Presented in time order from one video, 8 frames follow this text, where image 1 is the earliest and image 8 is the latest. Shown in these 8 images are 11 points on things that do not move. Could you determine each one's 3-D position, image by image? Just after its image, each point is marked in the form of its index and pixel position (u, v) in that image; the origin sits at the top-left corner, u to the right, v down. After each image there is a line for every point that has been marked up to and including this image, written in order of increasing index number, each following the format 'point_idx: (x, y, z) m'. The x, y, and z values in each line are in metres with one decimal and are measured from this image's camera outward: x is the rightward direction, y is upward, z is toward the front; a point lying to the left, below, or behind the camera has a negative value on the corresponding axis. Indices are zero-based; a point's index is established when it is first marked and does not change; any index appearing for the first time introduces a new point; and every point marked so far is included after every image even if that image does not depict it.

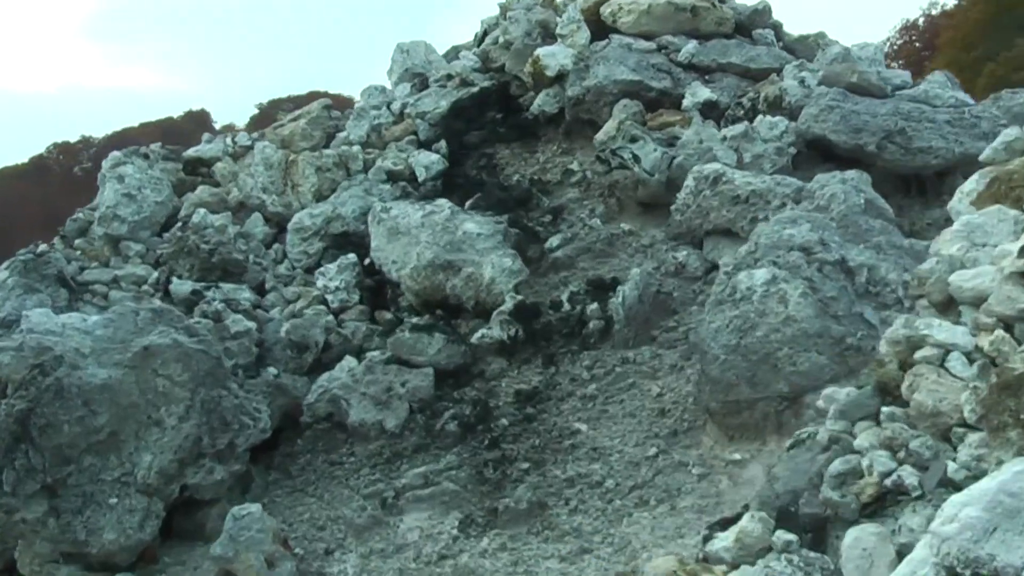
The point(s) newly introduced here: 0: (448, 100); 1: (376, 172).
0: (-0.6, +1.5, +11.2) m
1: (-1.1, +0.9, +10.6) m
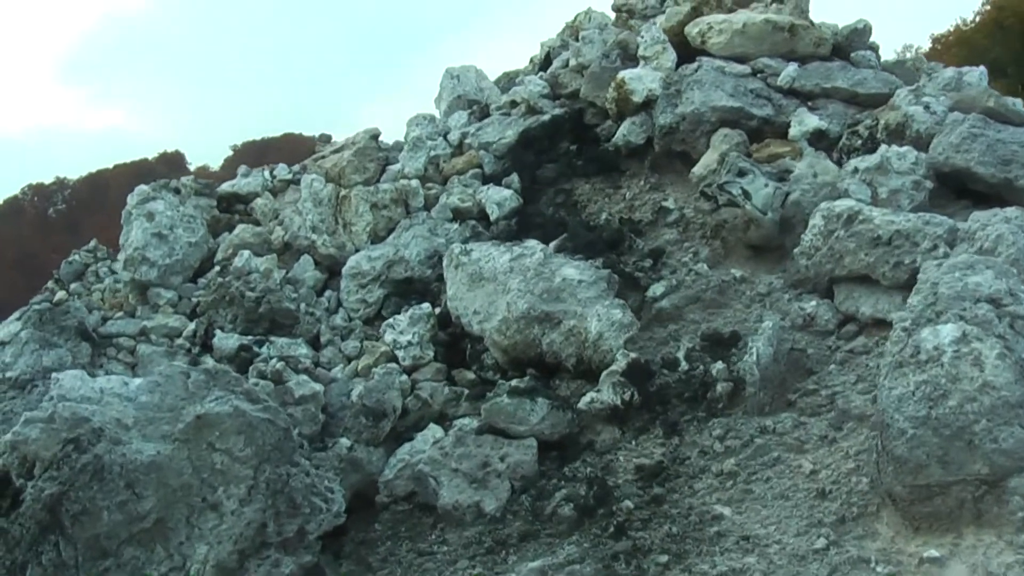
0: (0.0, +1.2, +10.0) m
1: (-0.5, +0.5, +9.3) m
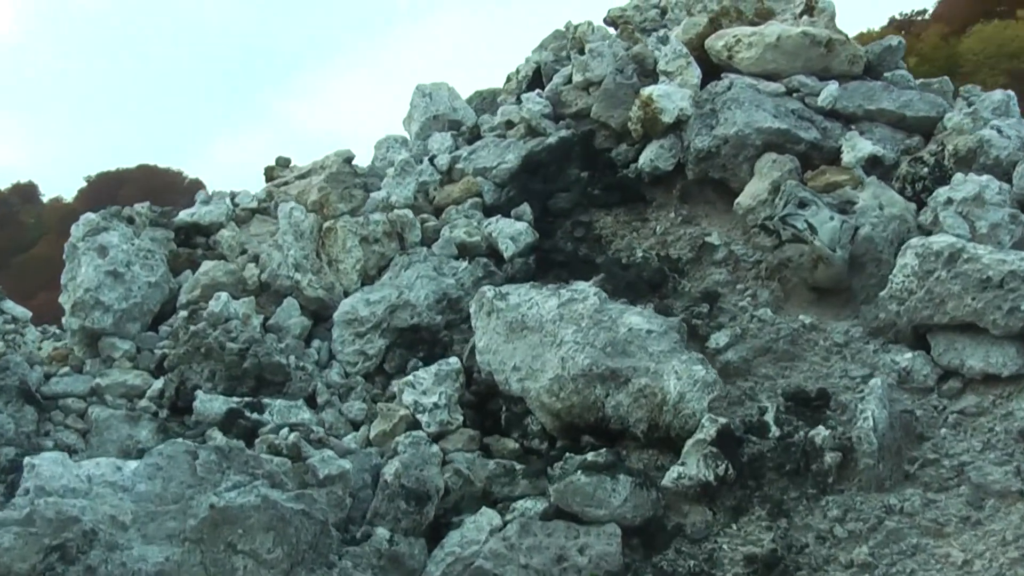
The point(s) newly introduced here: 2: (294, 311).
0: (0.0, +0.9, +8.7) m
1: (-0.4, +0.3, +8.0) m
2: (-1.2, -0.1, +7.6) m
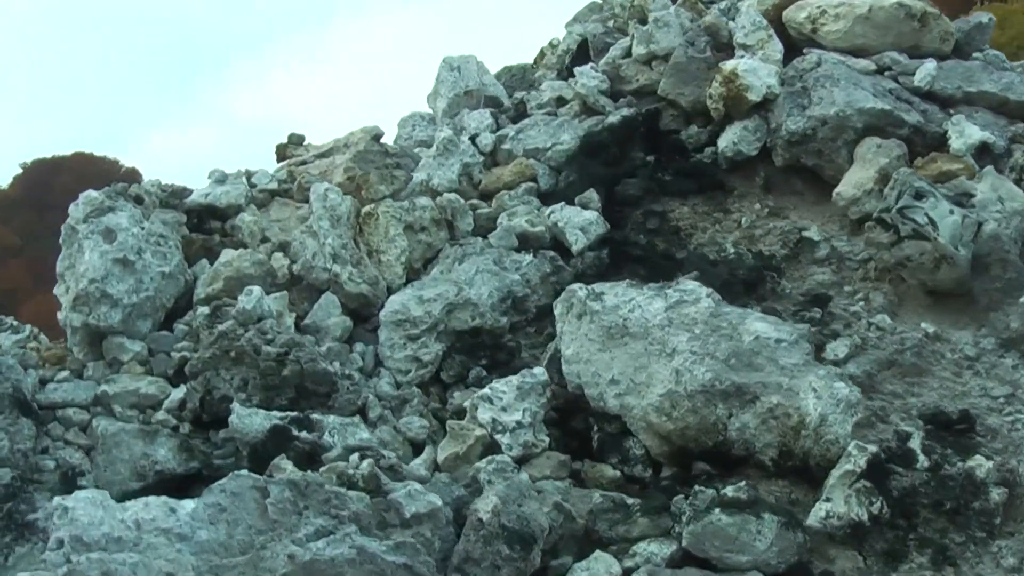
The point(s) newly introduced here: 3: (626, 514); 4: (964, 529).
0: (+0.4, +0.9, +7.6) m
1: (-0.1, +0.3, +6.9) m
2: (-0.9, -0.1, +6.5) m
3: (+0.5, -0.9, +5.3) m
4: (+1.7, -0.9, +5.3) m
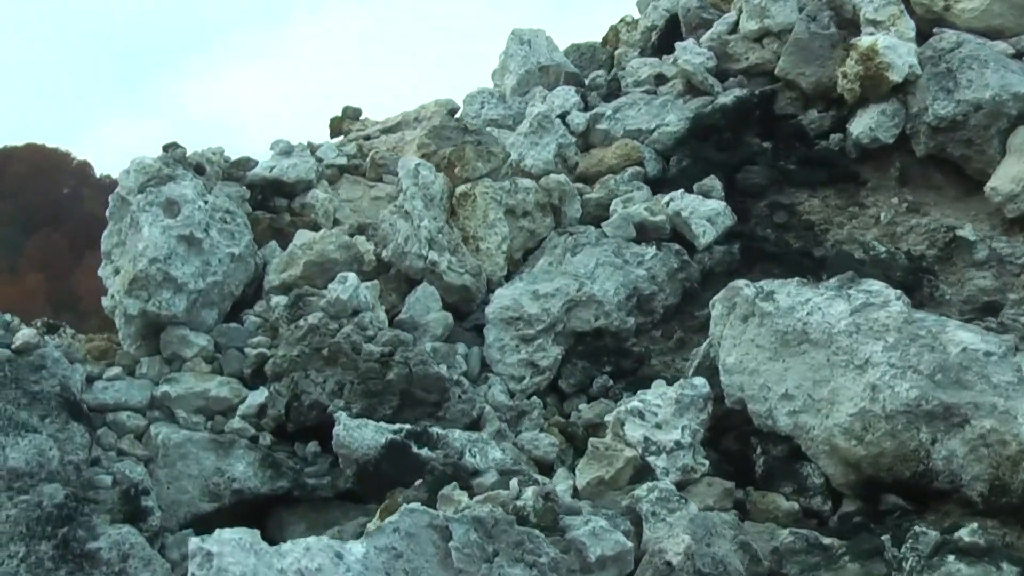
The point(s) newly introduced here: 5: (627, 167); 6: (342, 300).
0: (+0.9, +0.9, +6.8) m
1: (+0.5, +0.3, +6.0) m
2: (-0.3, -0.1, +5.6) m
3: (+1.0, -0.9, +4.4) m
4: (+2.3, -0.9, +4.4) m
5: (+0.6, +0.6, +6.5) m
6: (-0.6, 0.0, +5.2) m
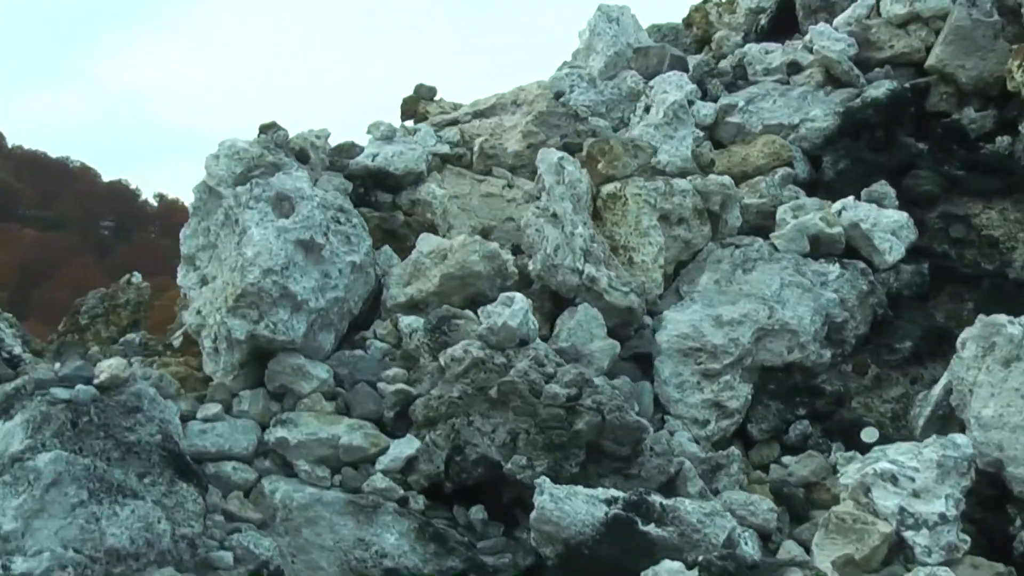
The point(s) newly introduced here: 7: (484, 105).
0: (+1.4, +0.8, +5.9) m
1: (+1.0, +0.2, +5.1) m
2: (+0.3, -0.1, +4.6) m
3: (+1.7, -1.0, +3.6) m
4: (+3.0, -1.1, +3.7) m
5: (+1.1, +0.5, +5.6) m
6: (0.0, -0.1, +4.2) m
7: (-0.1, +0.8, +6.1) m
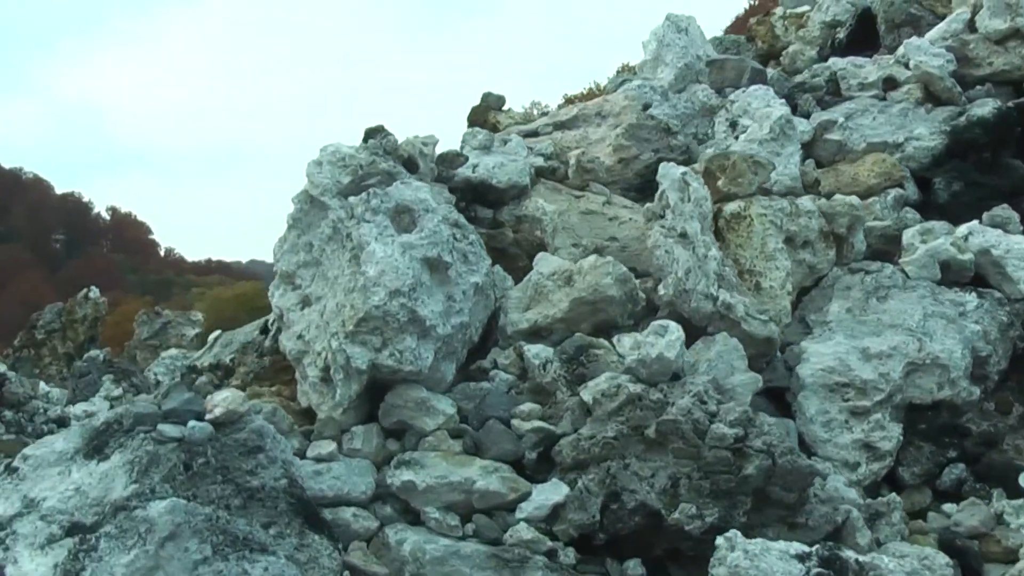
0: (+1.7, +0.7, +5.5) m
1: (+1.4, +0.1, +4.7) m
2: (+0.7, -0.2, +4.2) m
3: (+2.1, -1.1, +3.2) m
4: (+3.4, -1.2, +3.4) m
5: (+1.4, +0.4, +5.2) m
6: (+0.4, -0.2, +3.7) m
7: (+0.2, +0.7, +5.7) m
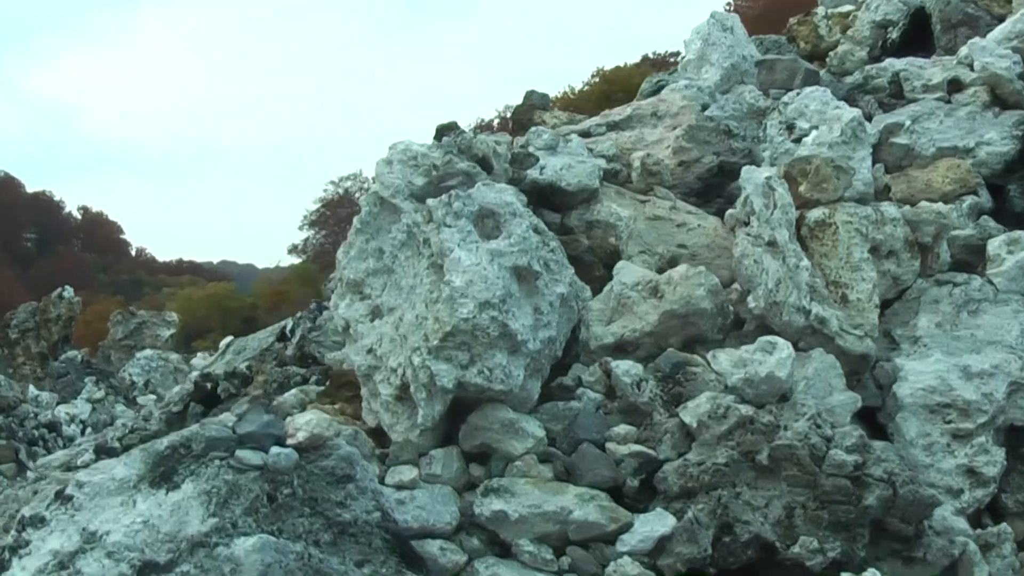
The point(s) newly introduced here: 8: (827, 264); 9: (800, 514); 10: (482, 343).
0: (+1.9, +0.6, +5.3) m
1: (+1.6, +0.1, +4.4) m
2: (+0.9, -0.3, +3.9) m
3: (+2.4, -1.1, +3.0) m
4: (+3.7, -1.3, +3.2) m
5: (+1.6, +0.3, +5.0) m
6: (+0.7, -0.2, +3.5) m
7: (+0.4, +0.7, +5.4) m
8: (+1.0, +0.1, +4.3) m
9: (+0.7, -0.5, +3.3) m
10: (-0.1, -0.1, +3.4) m
